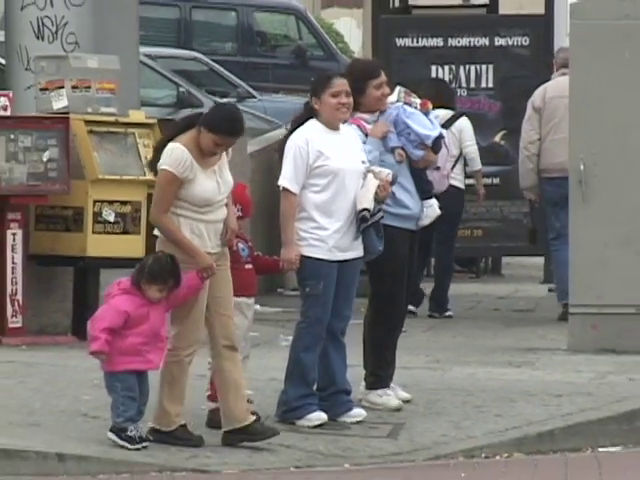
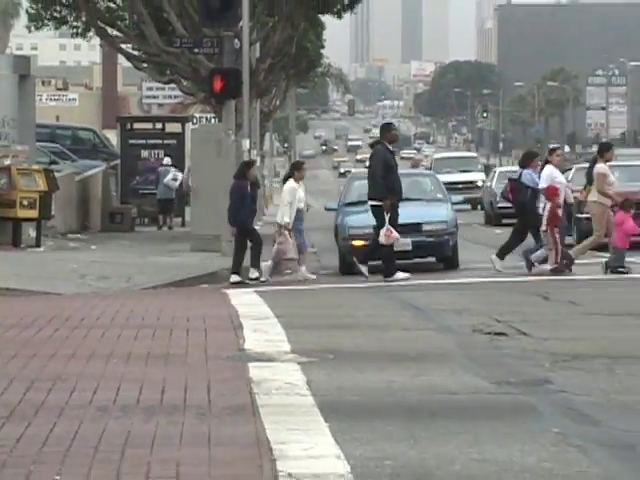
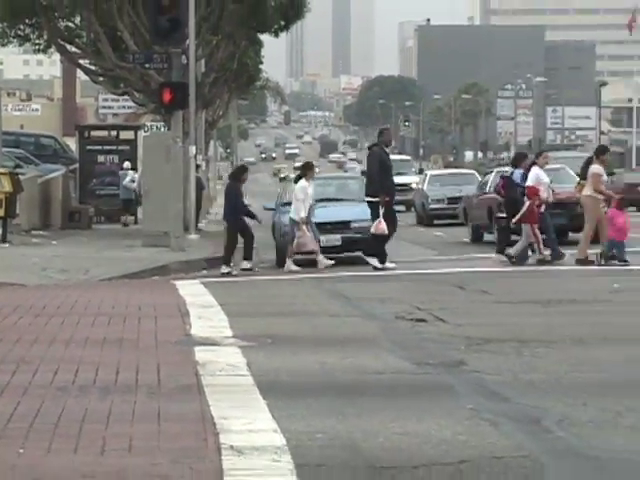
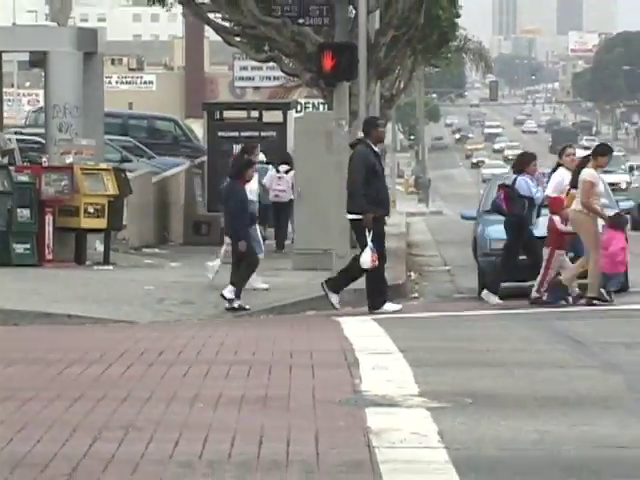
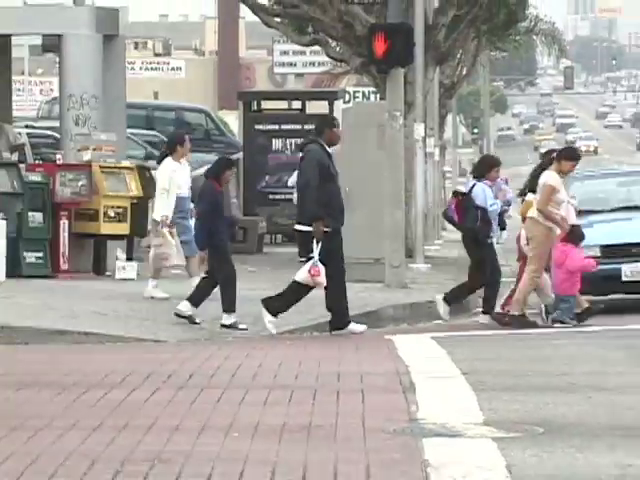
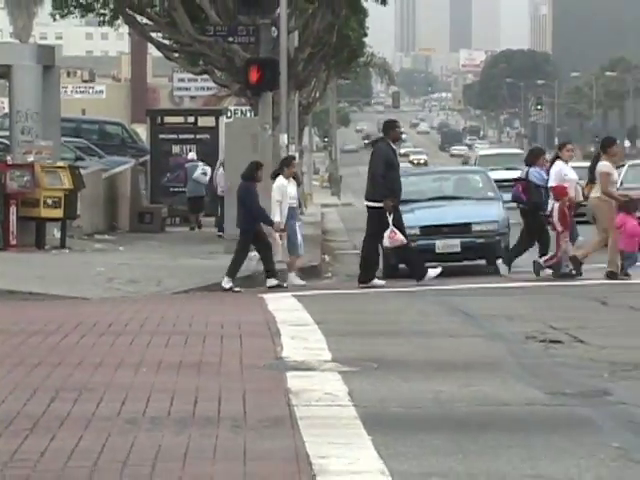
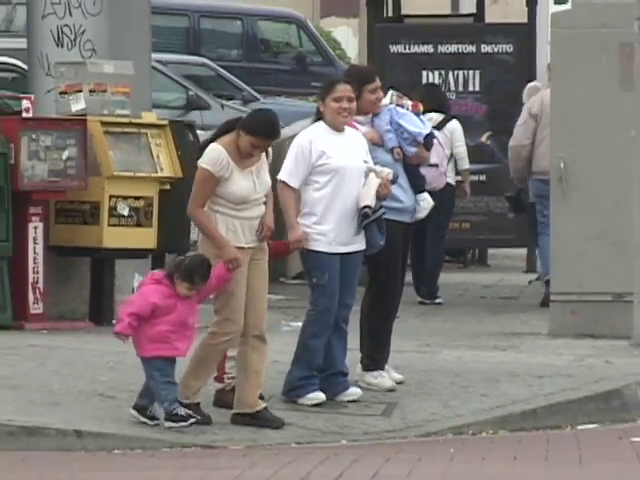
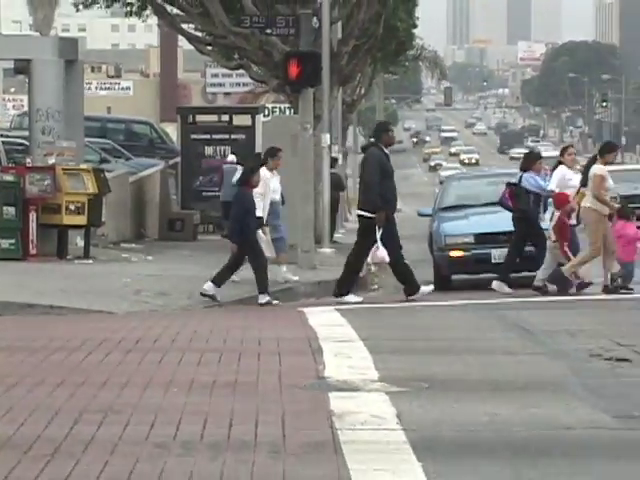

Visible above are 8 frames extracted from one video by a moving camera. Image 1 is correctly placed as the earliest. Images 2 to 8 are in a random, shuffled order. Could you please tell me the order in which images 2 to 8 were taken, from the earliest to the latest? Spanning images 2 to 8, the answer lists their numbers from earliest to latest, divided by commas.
7, 5, 4, 8, 6, 2, 3
